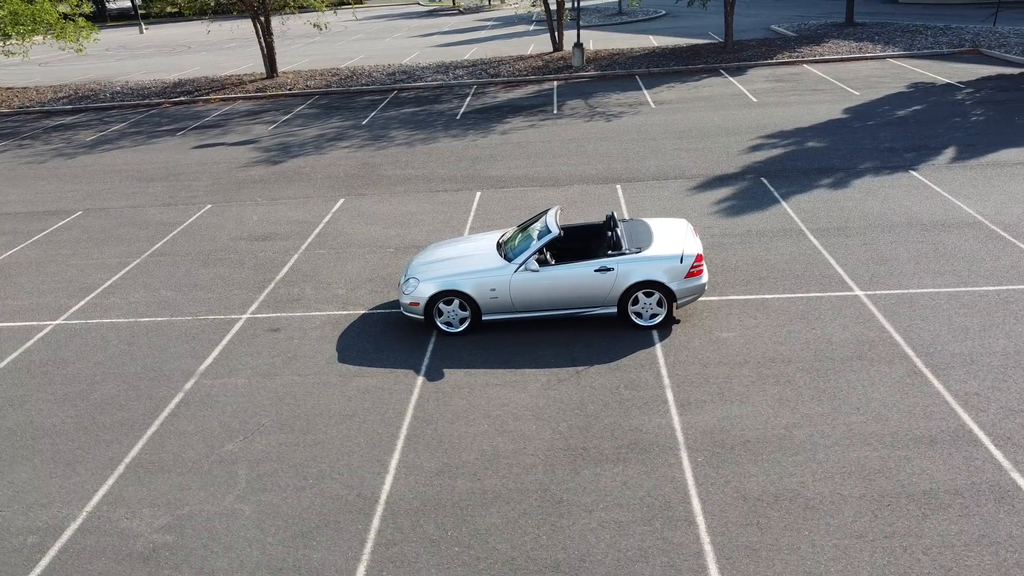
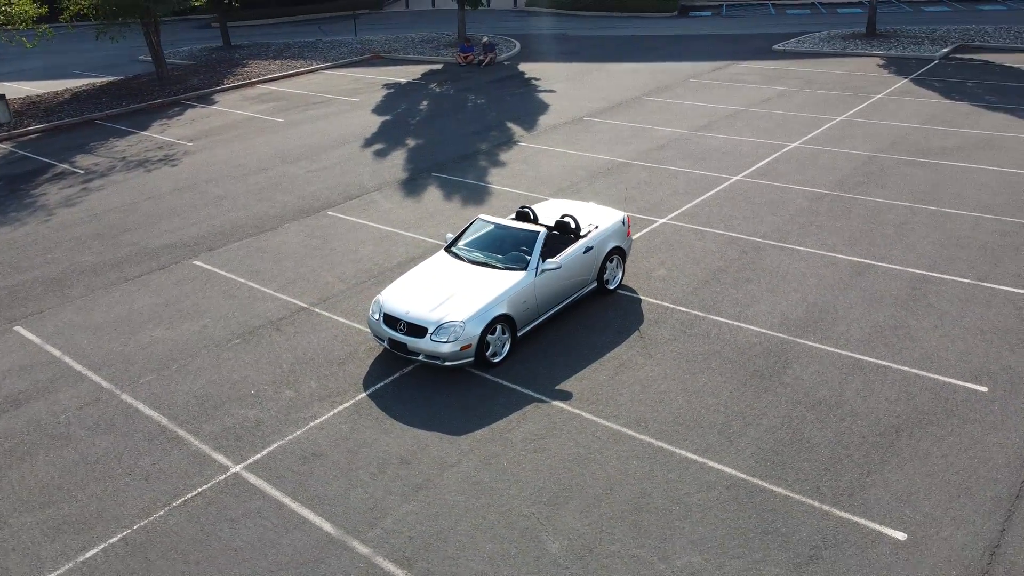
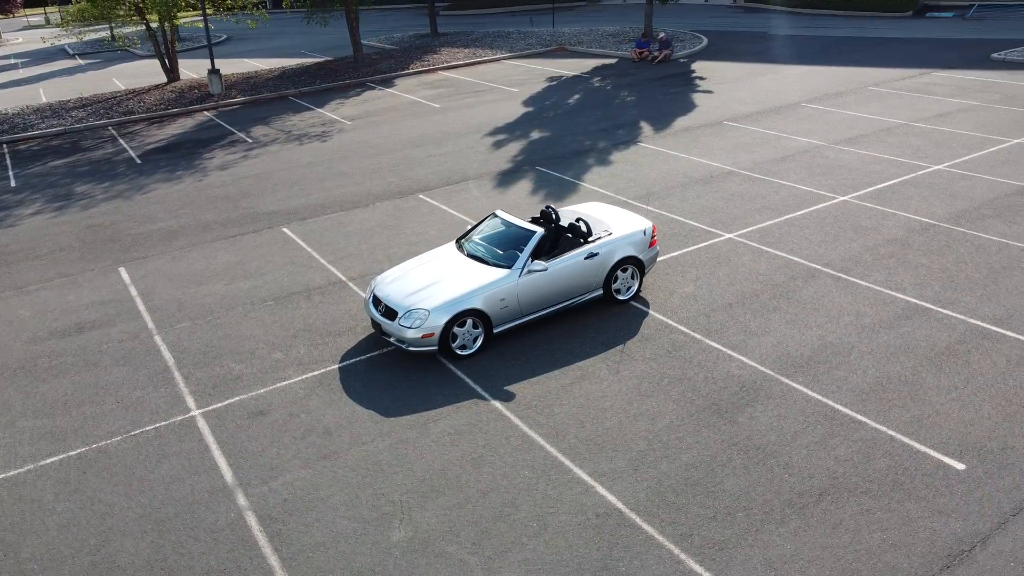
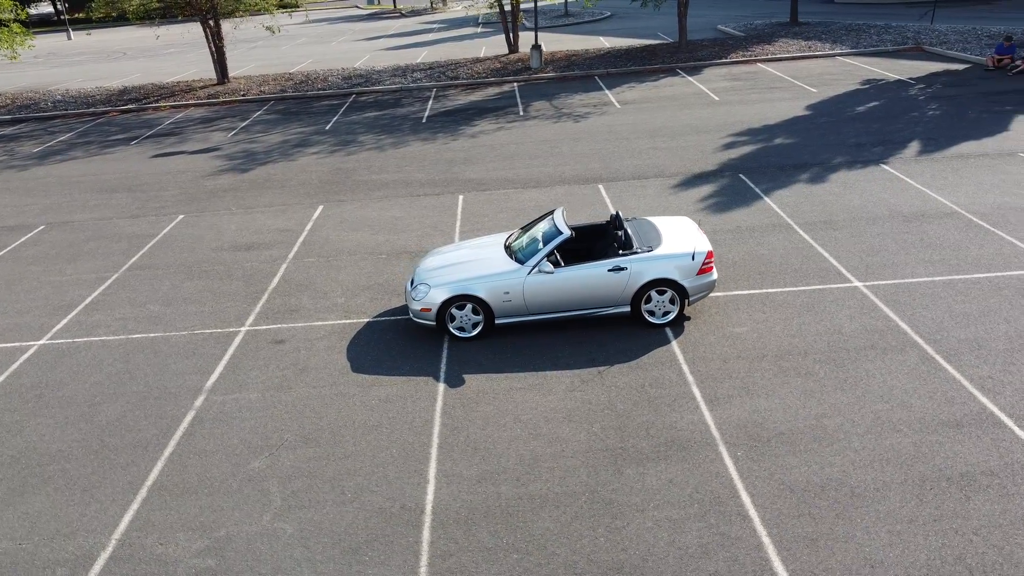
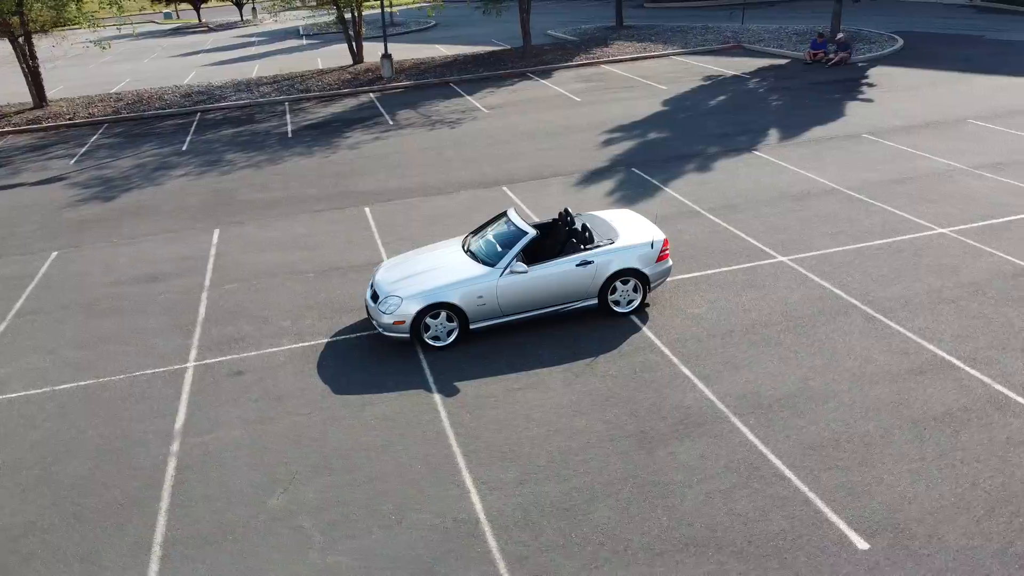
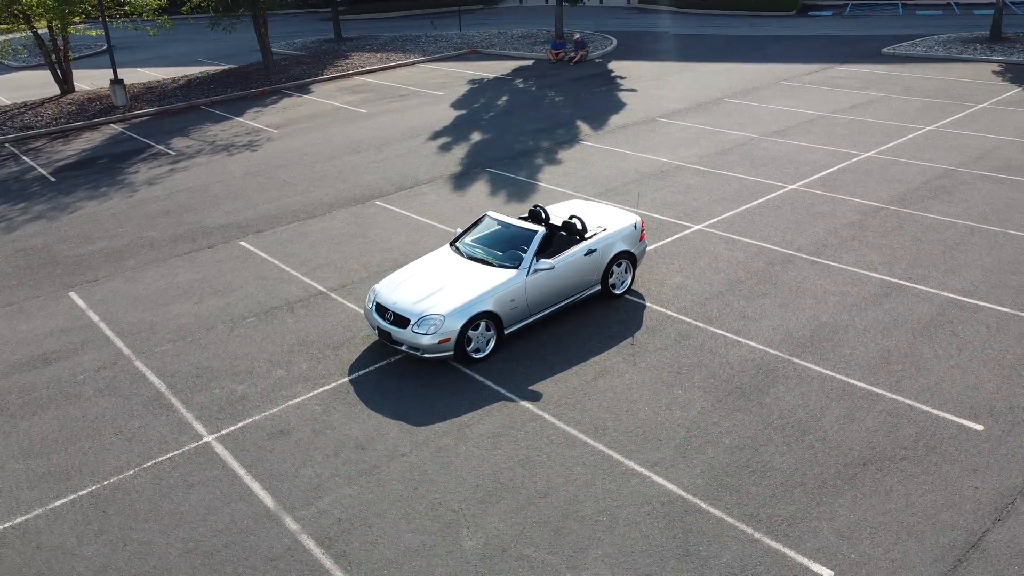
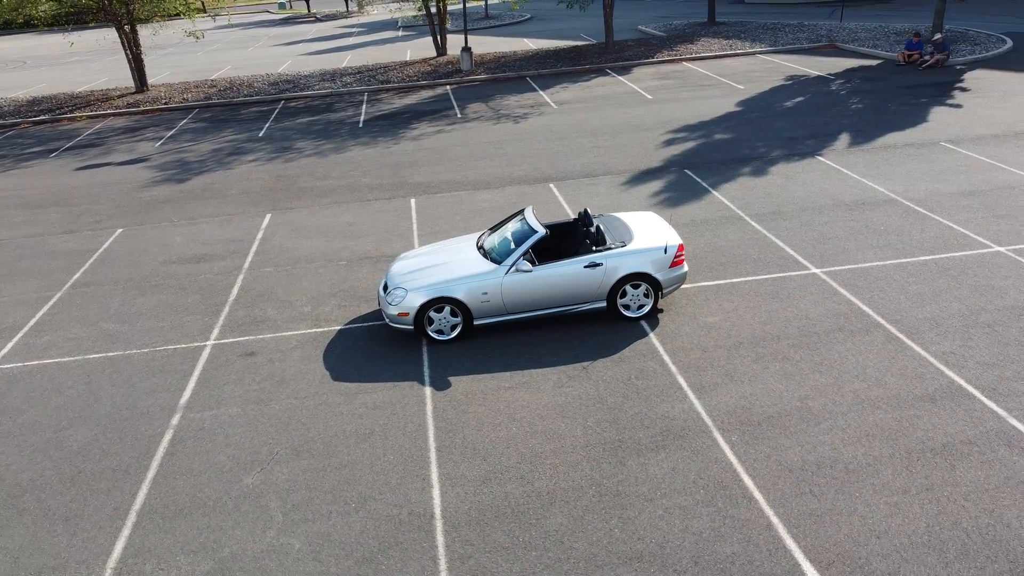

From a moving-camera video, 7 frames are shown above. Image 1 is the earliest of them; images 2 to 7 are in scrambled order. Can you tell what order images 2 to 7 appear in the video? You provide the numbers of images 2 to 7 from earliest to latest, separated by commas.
4, 7, 5, 3, 6, 2
